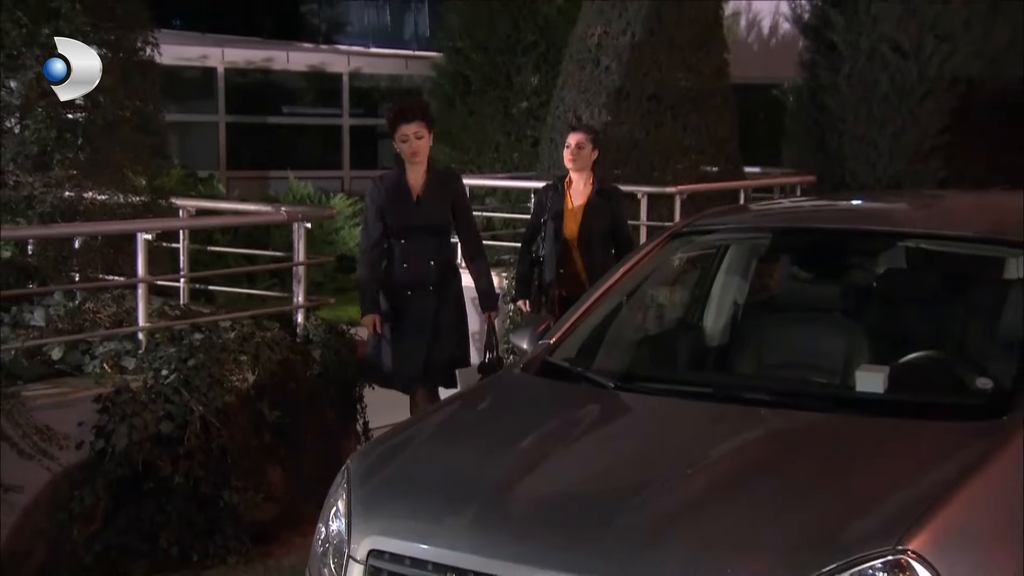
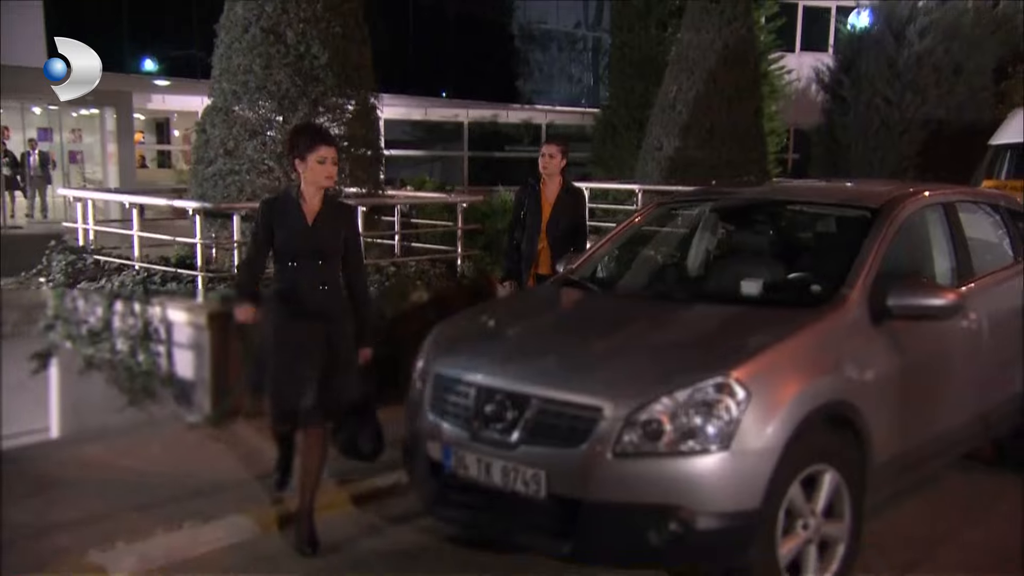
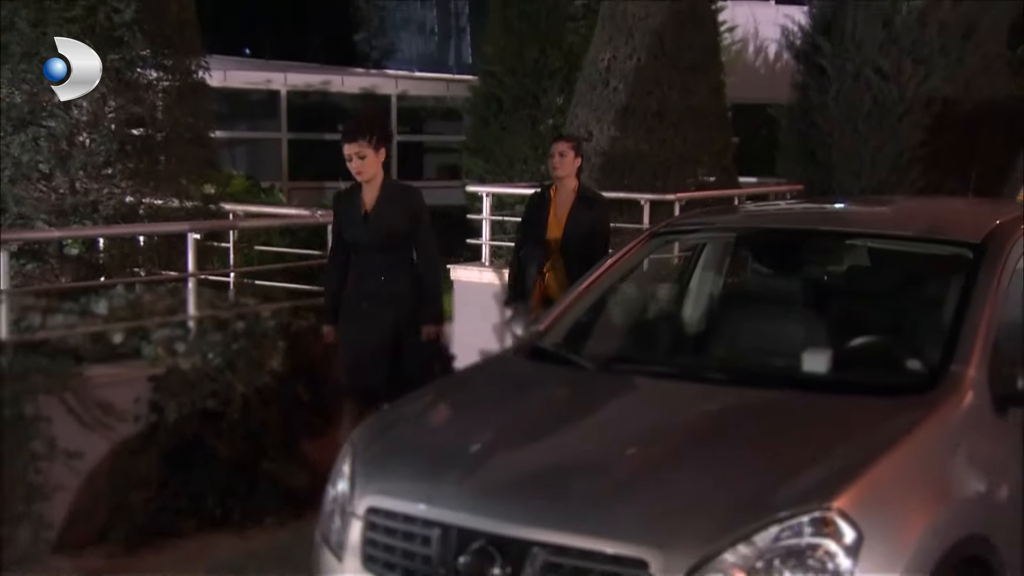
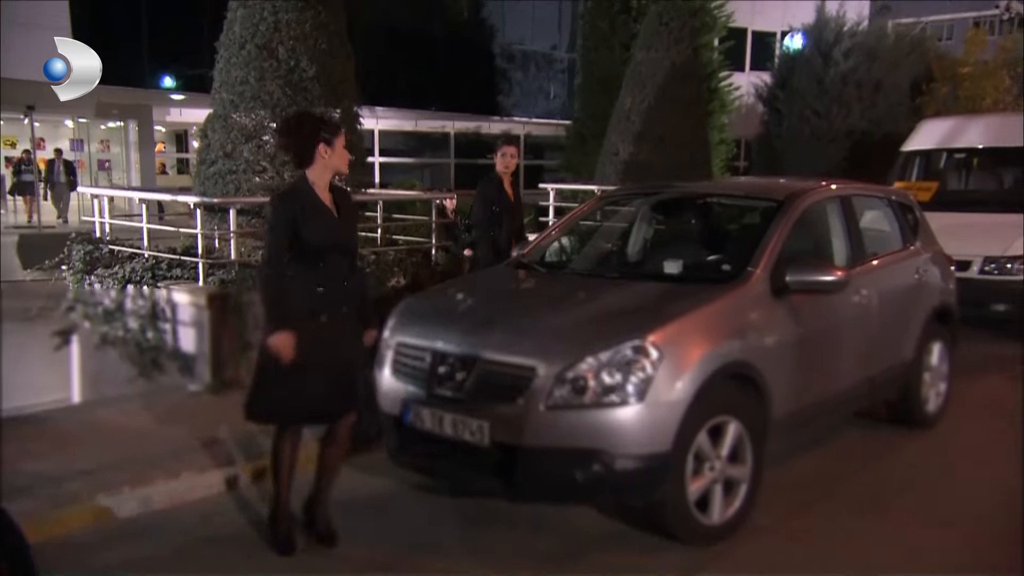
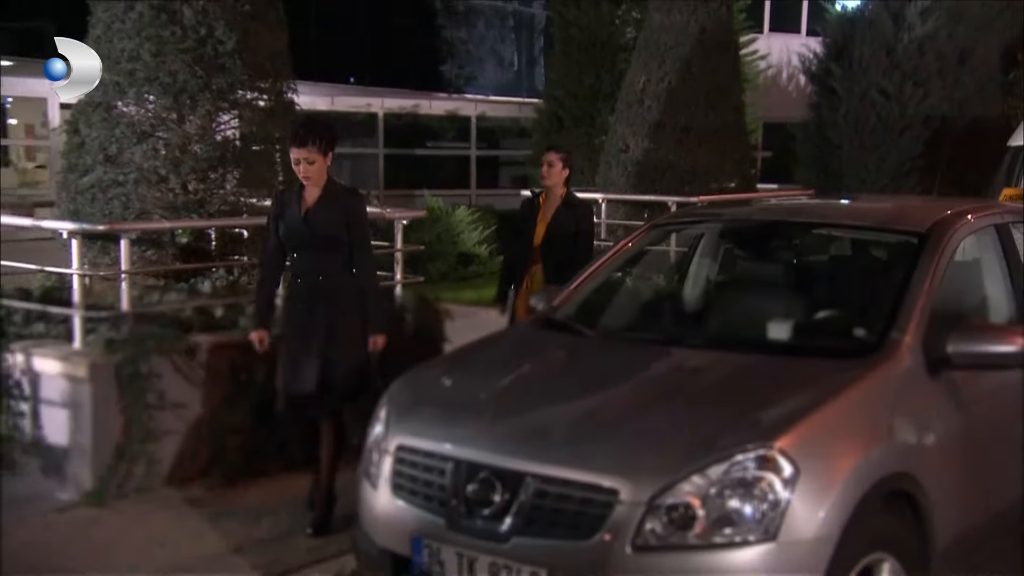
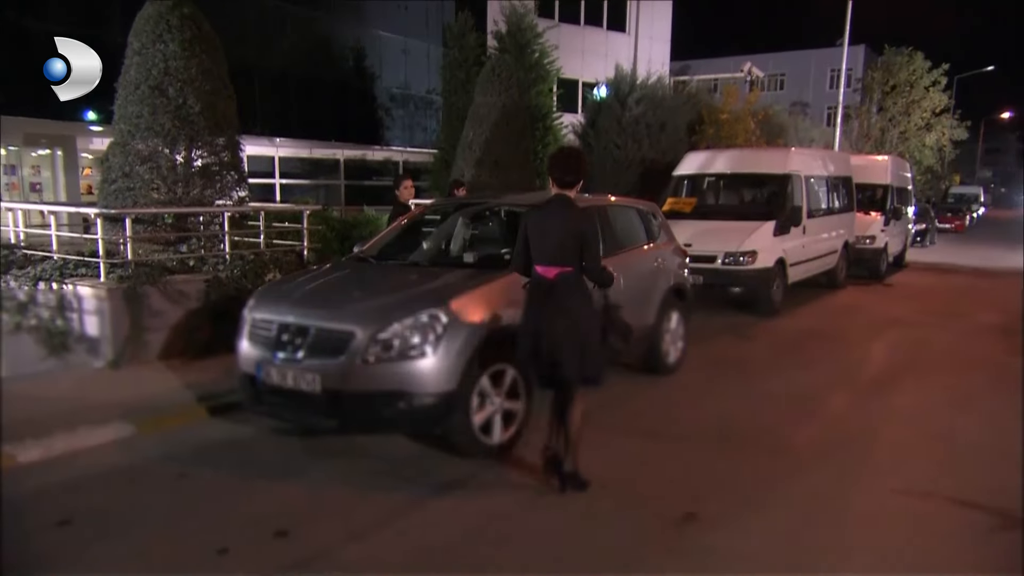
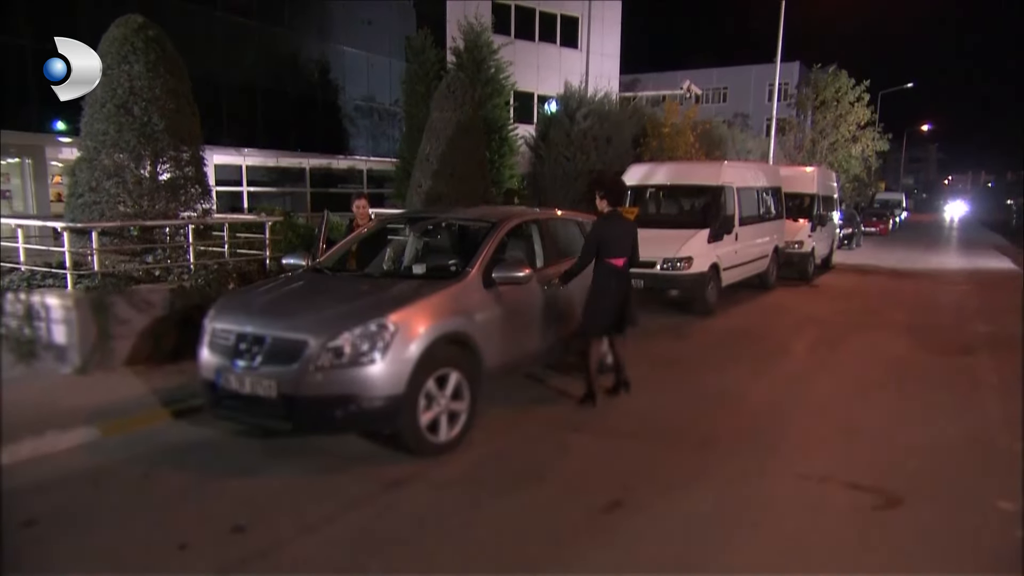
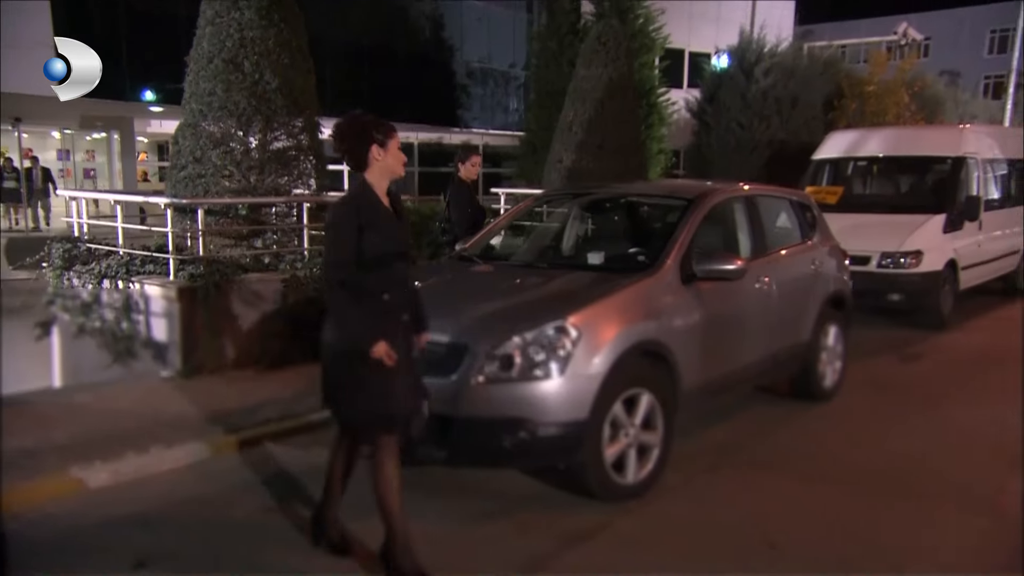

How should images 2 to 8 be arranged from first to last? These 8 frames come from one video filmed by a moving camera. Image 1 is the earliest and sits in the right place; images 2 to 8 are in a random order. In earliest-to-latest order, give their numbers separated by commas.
3, 5, 2, 4, 8, 6, 7
